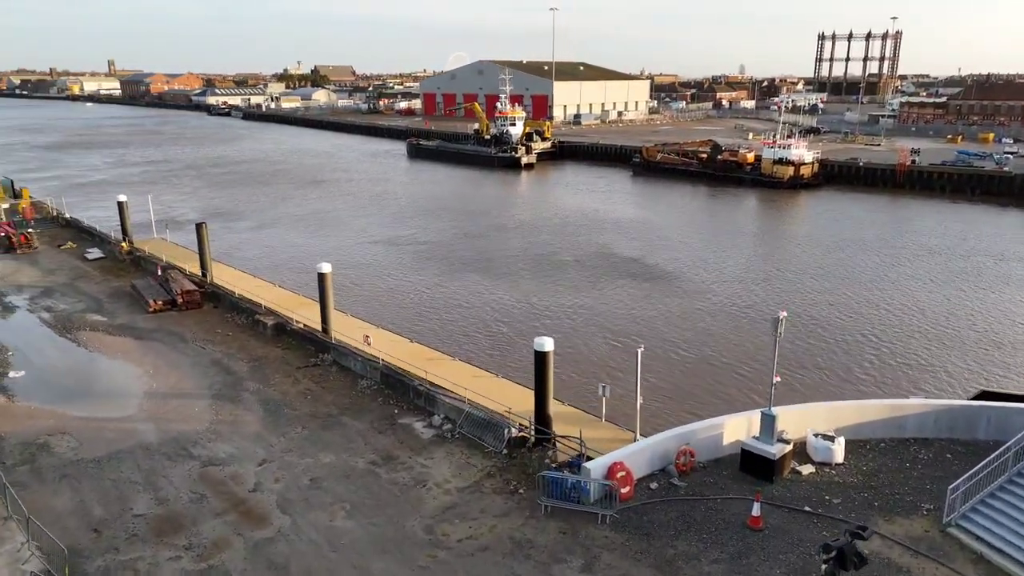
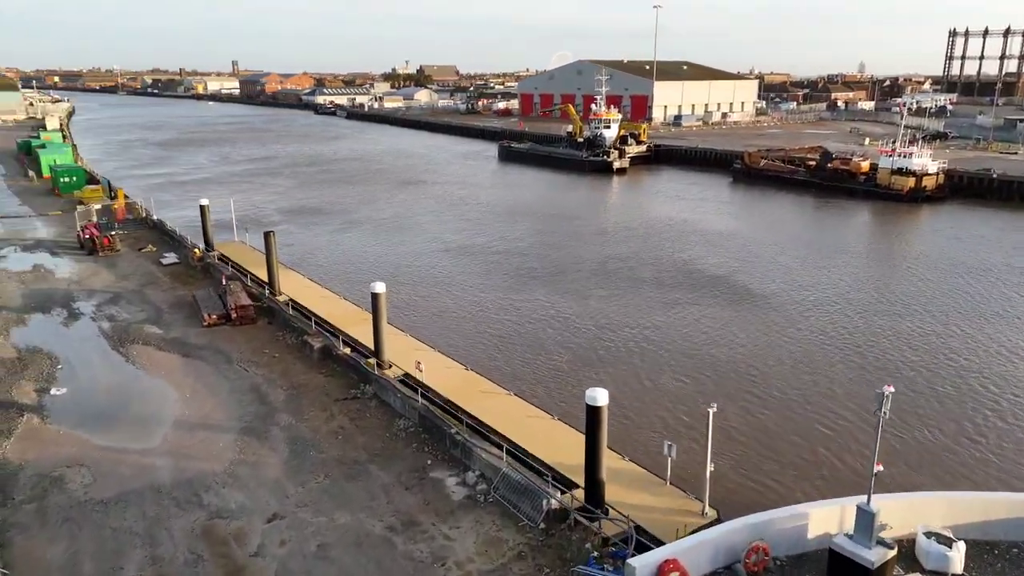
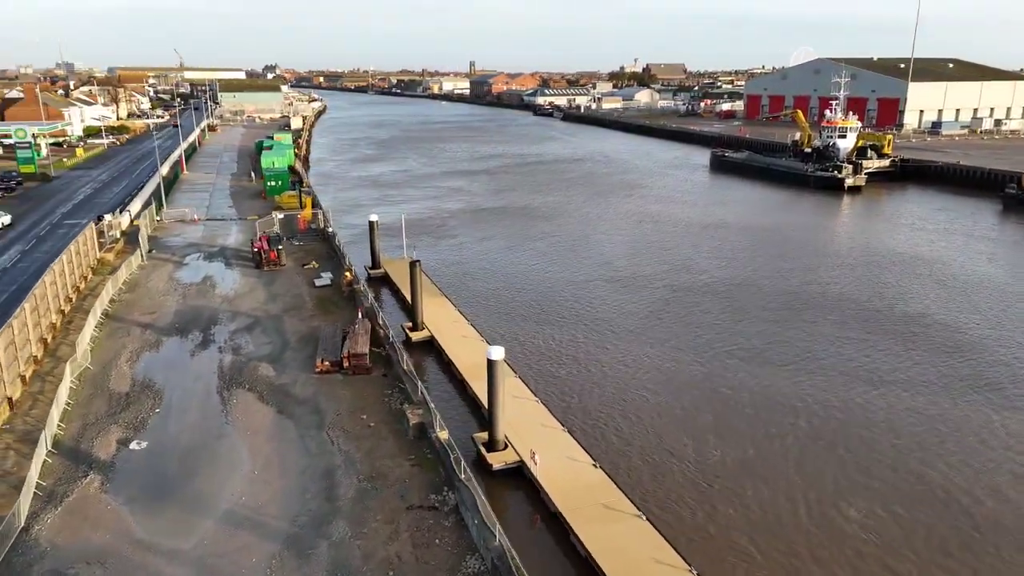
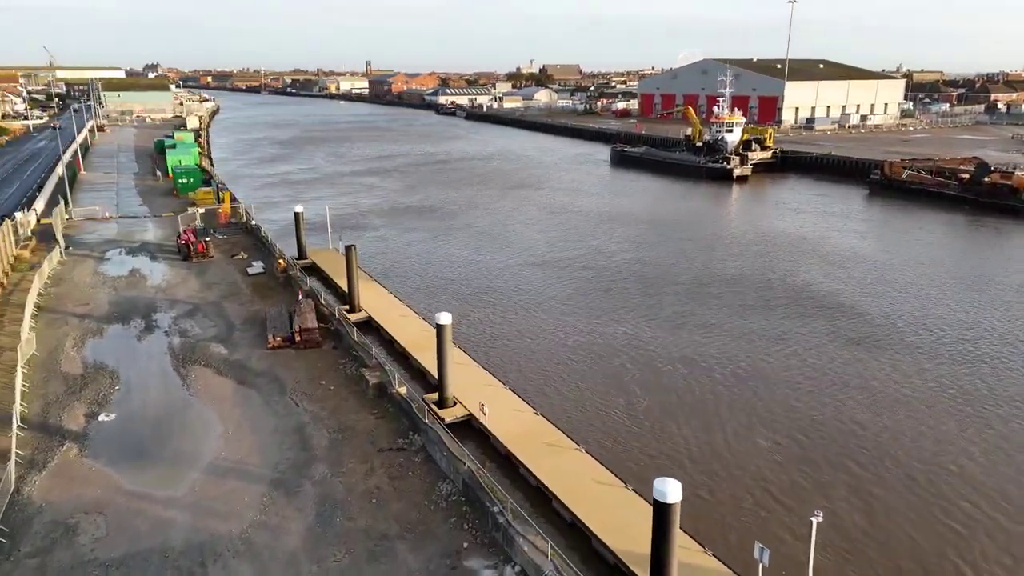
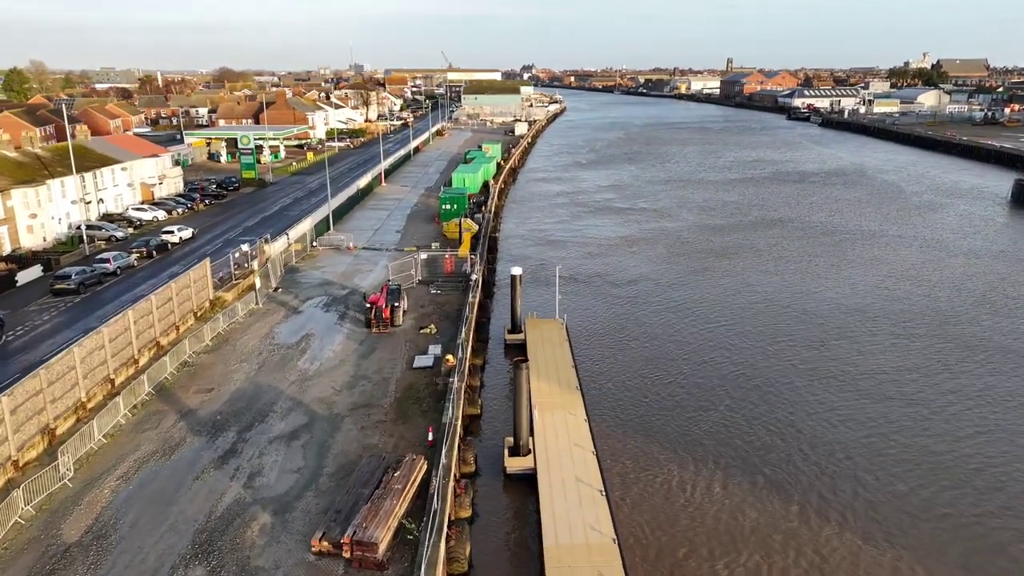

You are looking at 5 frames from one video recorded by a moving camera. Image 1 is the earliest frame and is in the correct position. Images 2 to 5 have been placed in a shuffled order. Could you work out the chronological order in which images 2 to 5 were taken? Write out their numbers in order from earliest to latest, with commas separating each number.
2, 4, 3, 5
